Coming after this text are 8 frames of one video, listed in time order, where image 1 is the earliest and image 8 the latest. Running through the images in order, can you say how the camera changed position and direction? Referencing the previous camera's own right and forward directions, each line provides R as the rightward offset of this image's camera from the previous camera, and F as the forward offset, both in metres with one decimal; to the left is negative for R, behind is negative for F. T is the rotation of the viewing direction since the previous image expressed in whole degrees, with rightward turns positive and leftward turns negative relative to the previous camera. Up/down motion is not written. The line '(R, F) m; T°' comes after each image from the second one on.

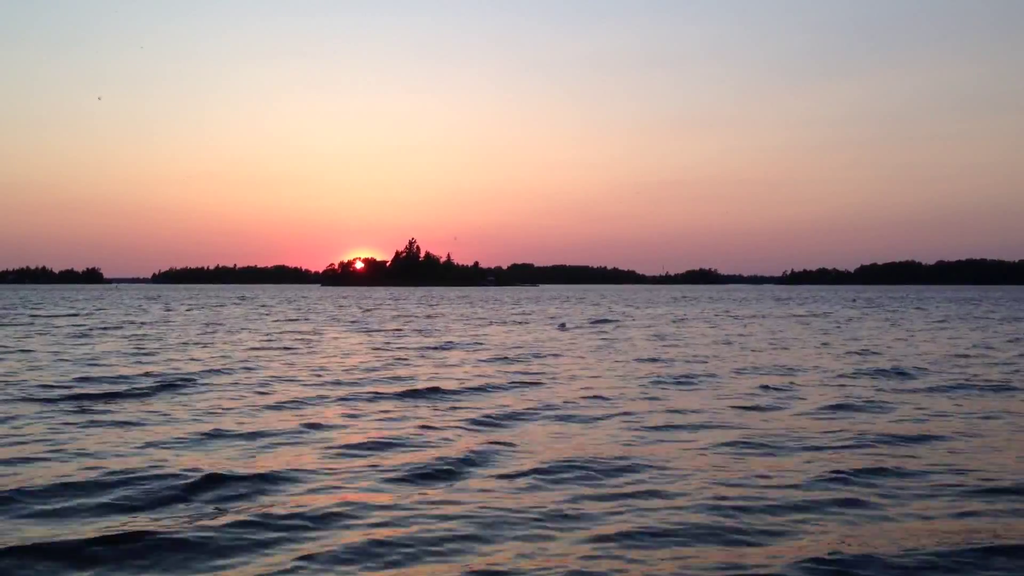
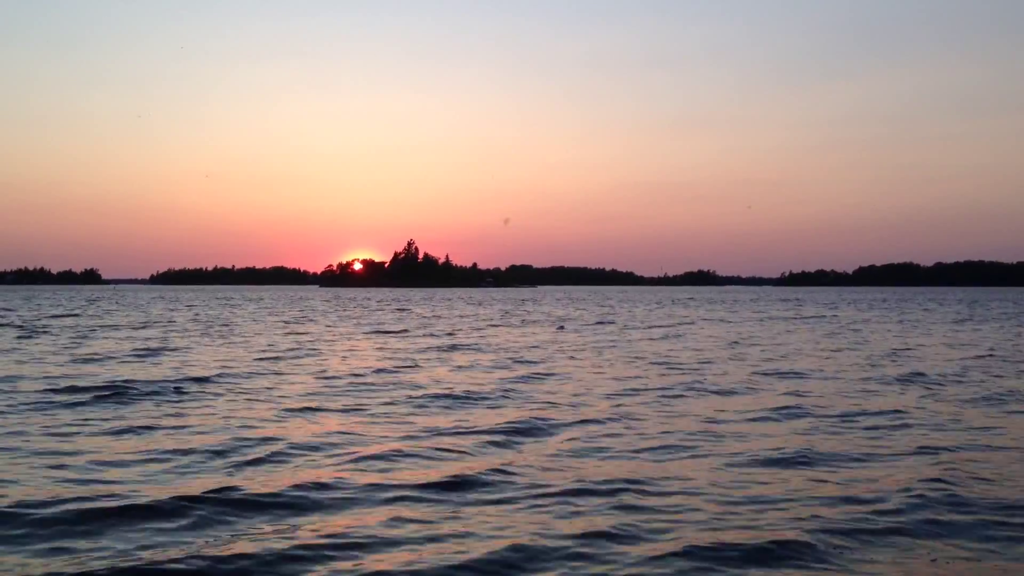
(-1.2, -1.4) m; 0°
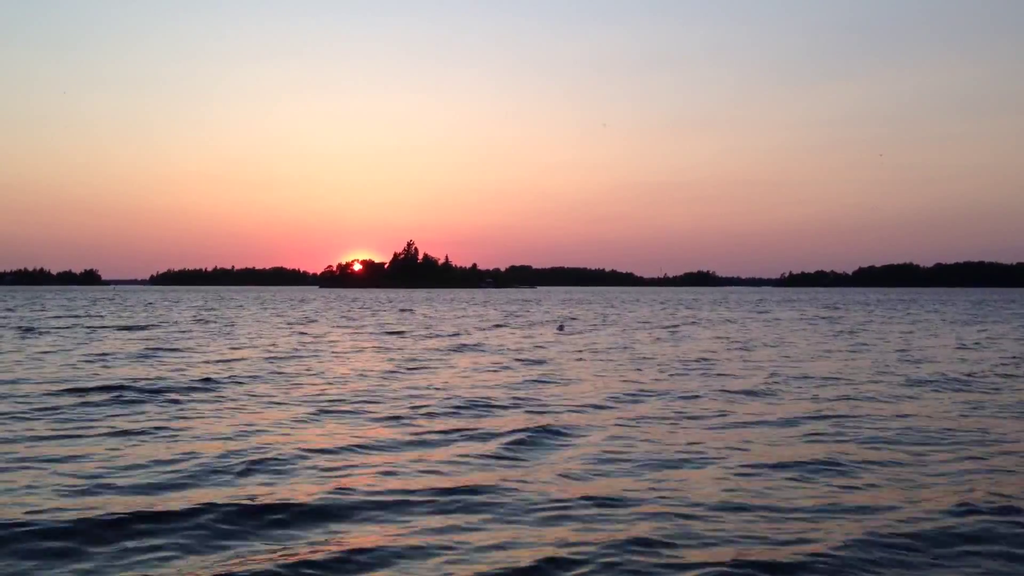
(0.0, -0.9) m; 0°
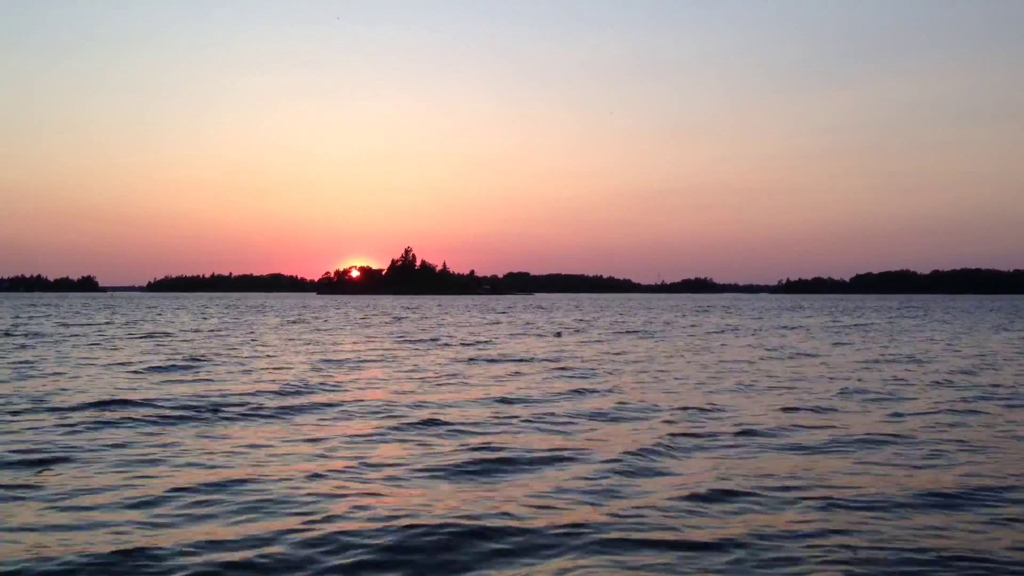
(-0.8, +0.3) m; 0°
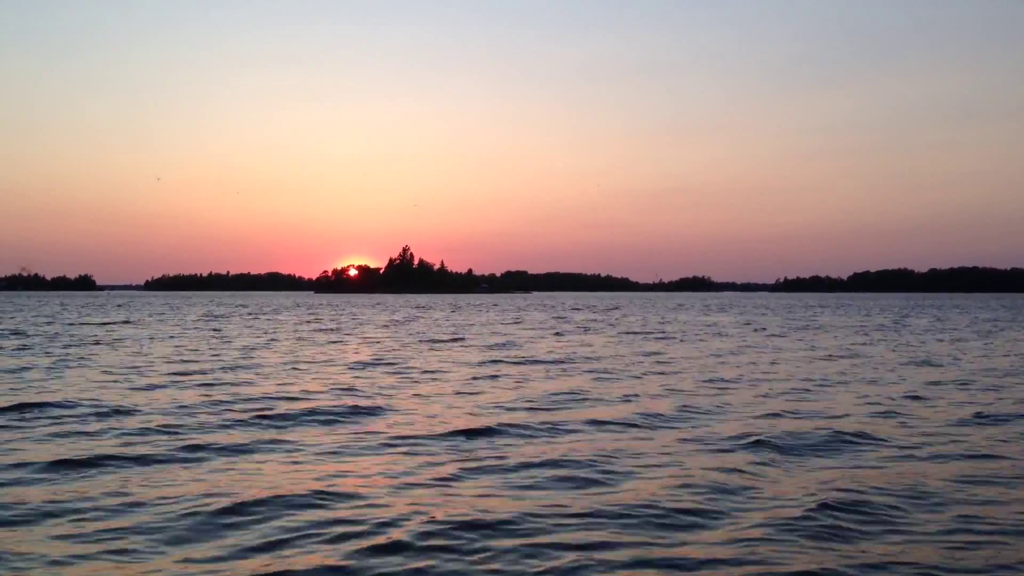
(-1.0, +1.3) m; 0°
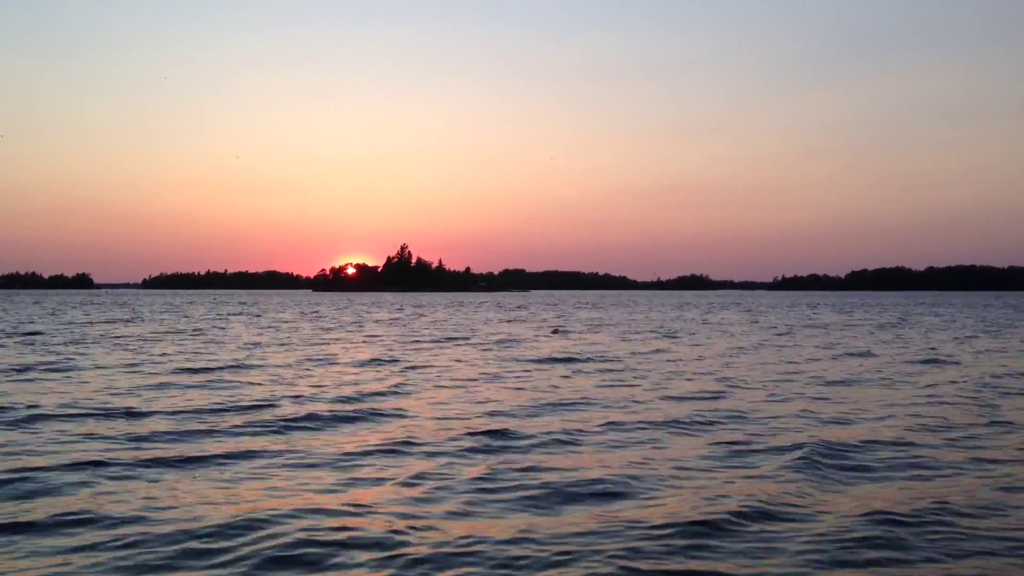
(-2.3, +5.0) m; 0°
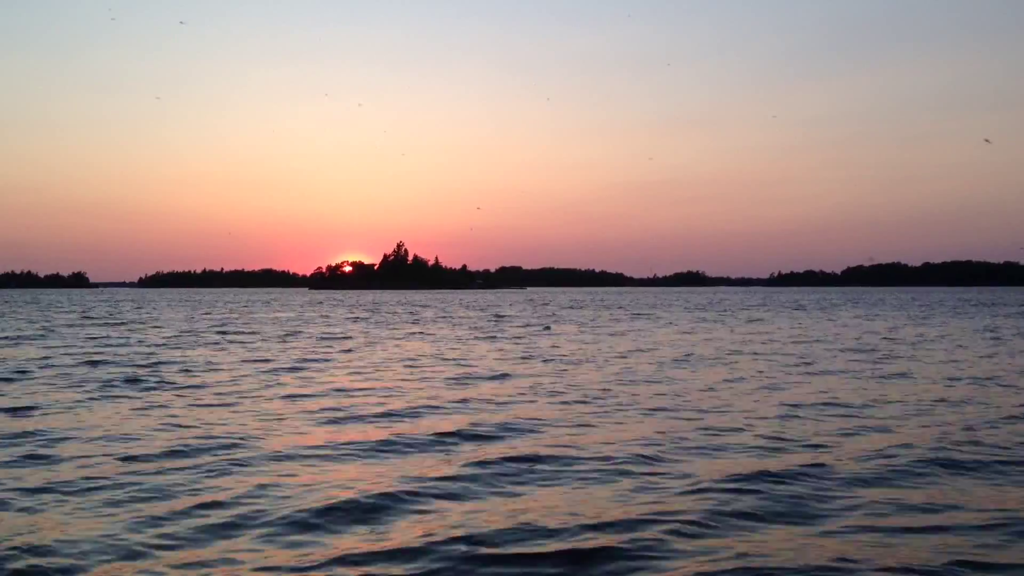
(+1.7, -1.5) m; 0°
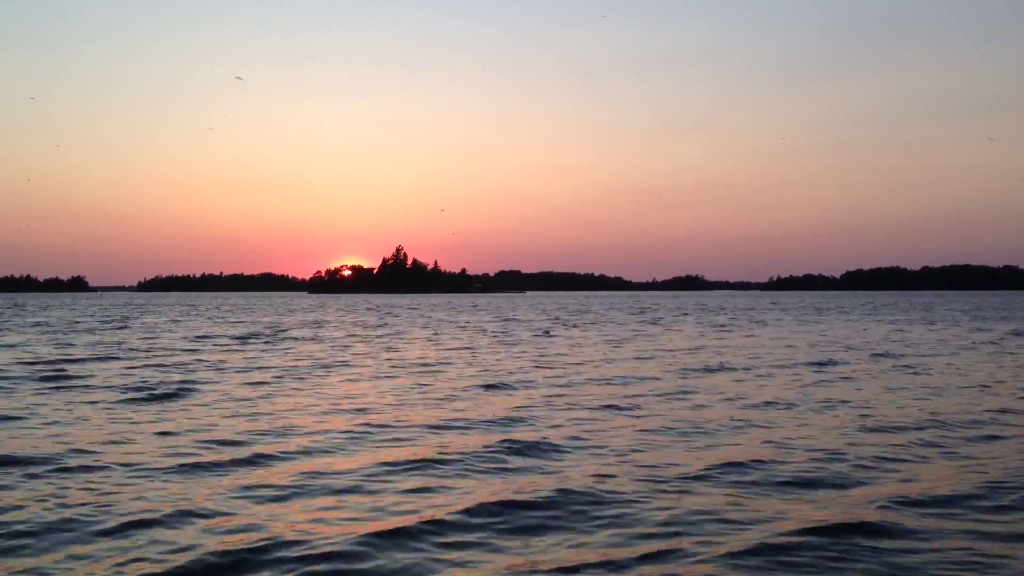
(-1.1, +0.3) m; 0°
